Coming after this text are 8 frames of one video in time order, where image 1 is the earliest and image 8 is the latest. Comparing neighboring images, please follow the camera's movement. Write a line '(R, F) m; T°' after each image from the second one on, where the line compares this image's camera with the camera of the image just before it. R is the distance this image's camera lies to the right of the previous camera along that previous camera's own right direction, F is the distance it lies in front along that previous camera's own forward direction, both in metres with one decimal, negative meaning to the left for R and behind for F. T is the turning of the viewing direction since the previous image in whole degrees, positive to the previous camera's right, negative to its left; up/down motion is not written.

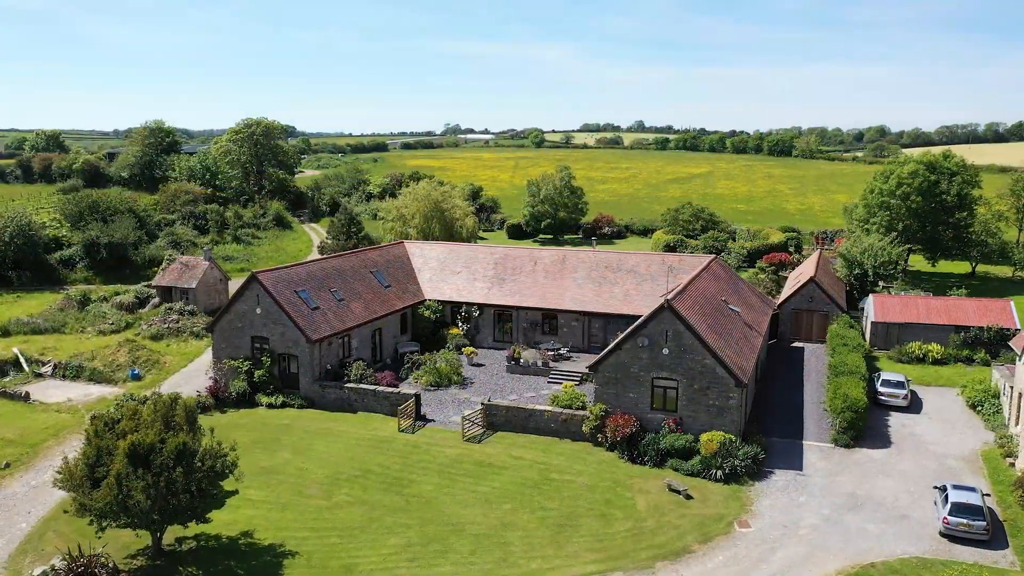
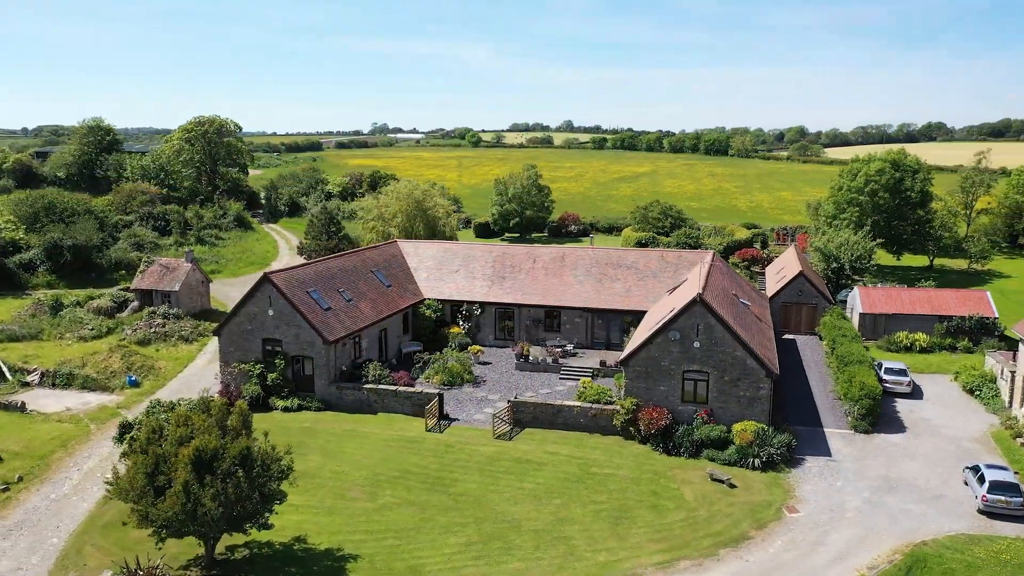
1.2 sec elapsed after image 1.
(-4.0, +0.1) m; +5°
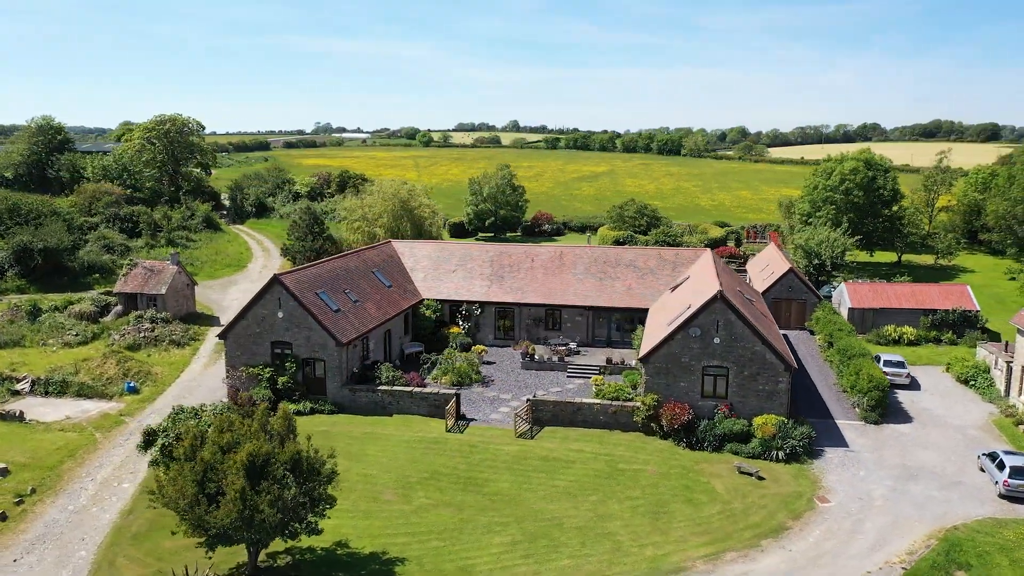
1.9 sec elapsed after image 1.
(-3.0, 0.0) m; +4°
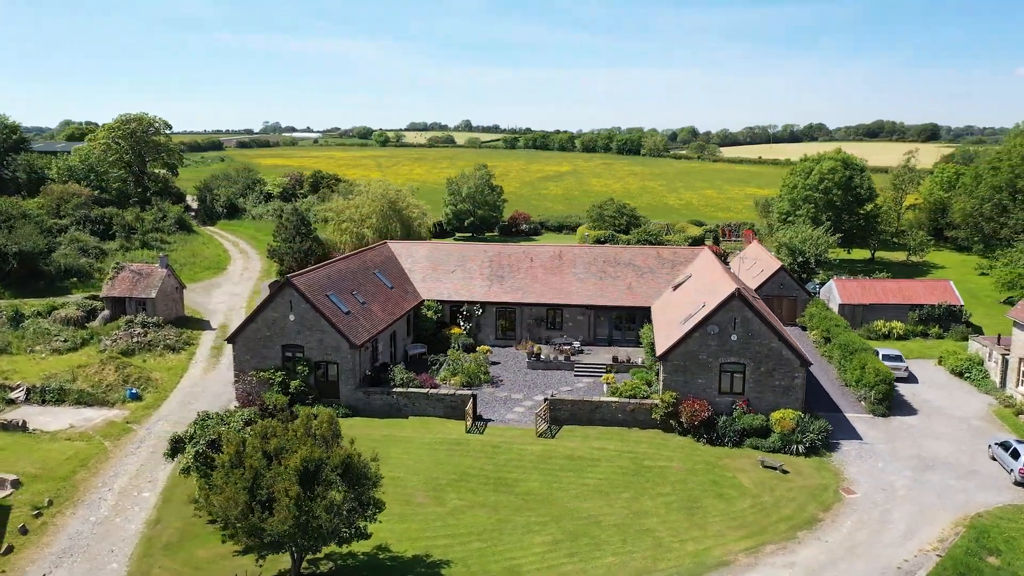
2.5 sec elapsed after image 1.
(-2.7, 0.0) m; +3°
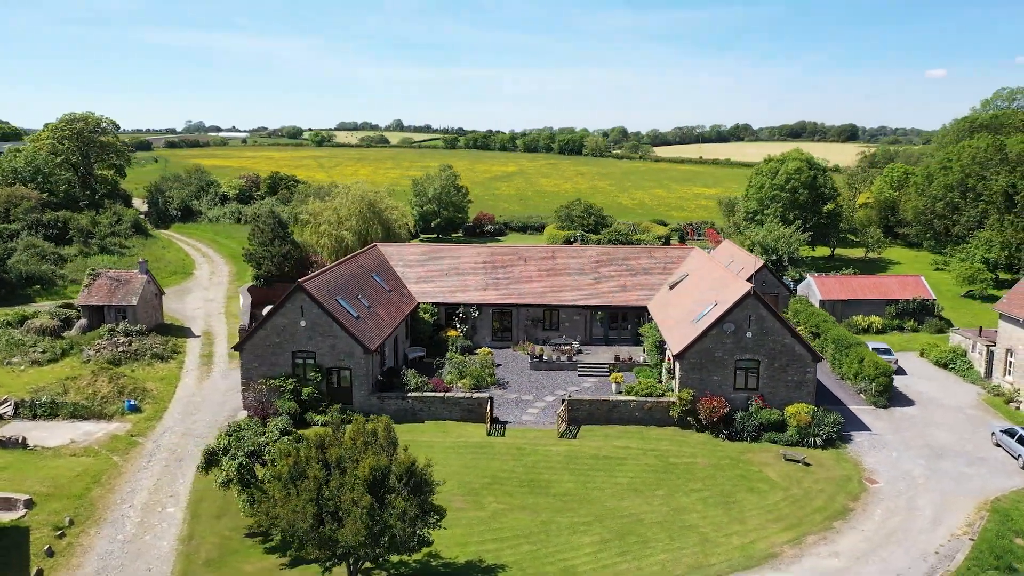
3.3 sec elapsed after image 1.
(-3.5, +0.1) m; +5°
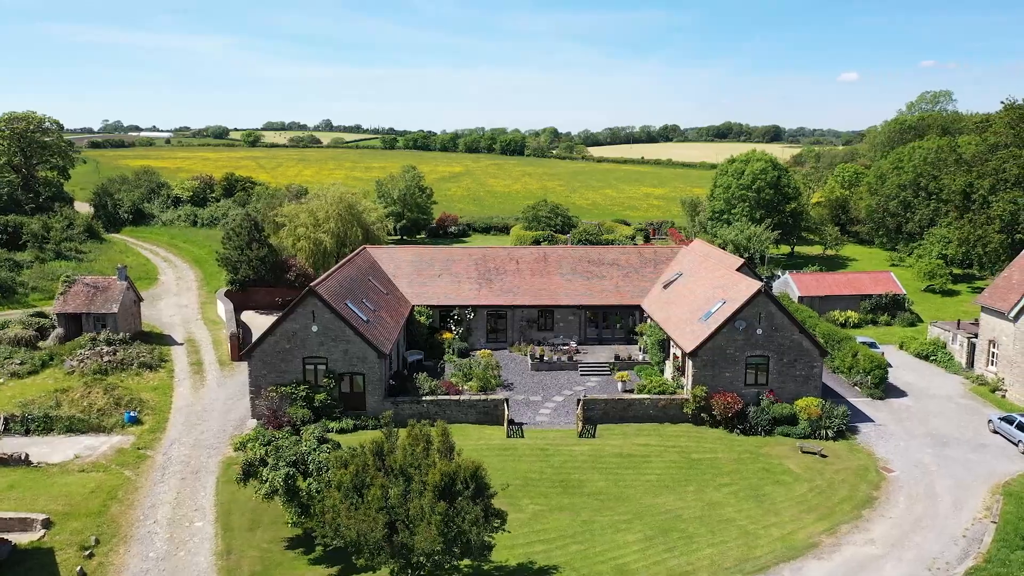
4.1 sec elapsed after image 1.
(-3.5, +0.1) m; +5°
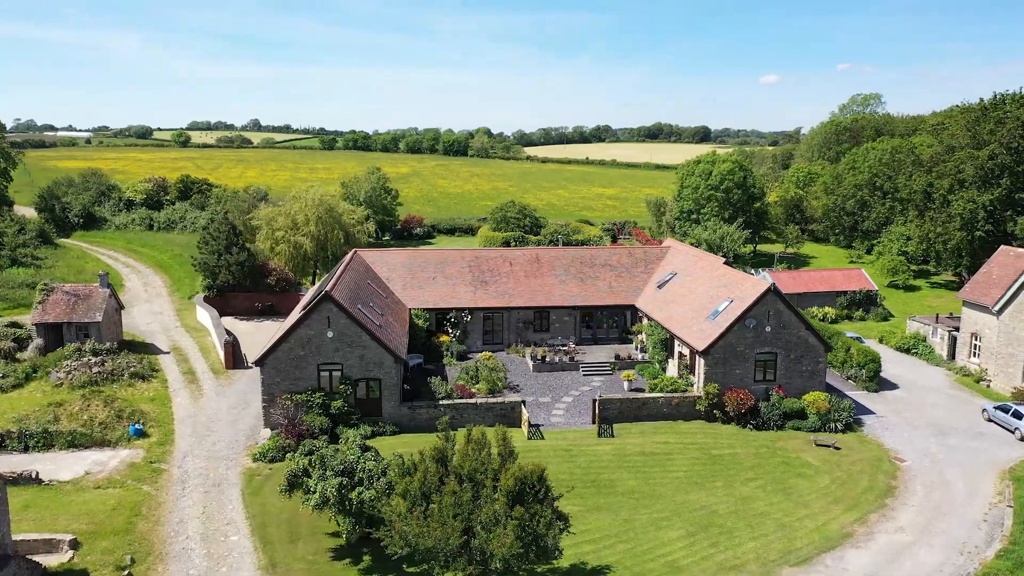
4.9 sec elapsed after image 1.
(-3.5, +0.1) m; +5°
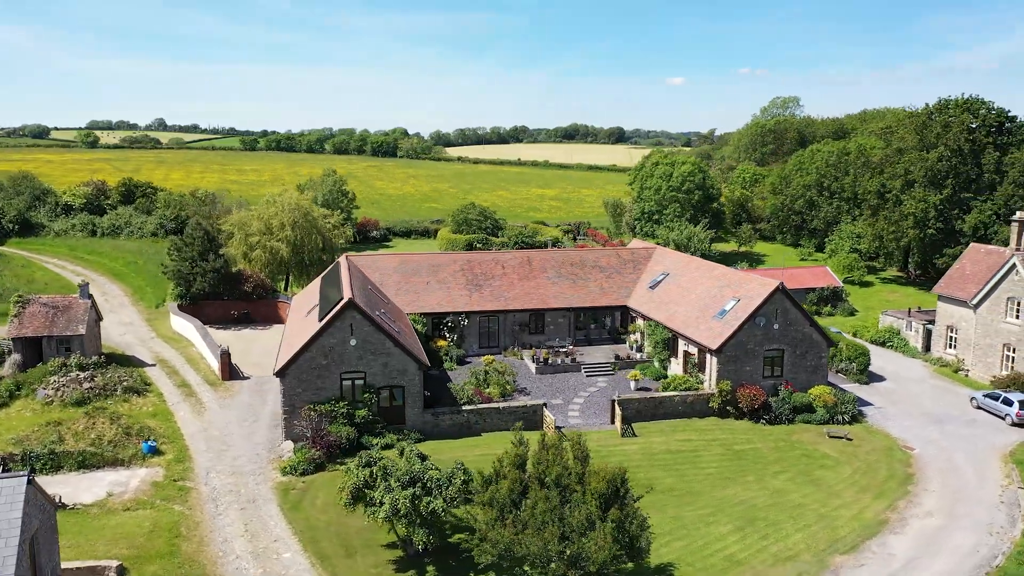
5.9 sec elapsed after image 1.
(-4.4, +0.2) m; +6°
